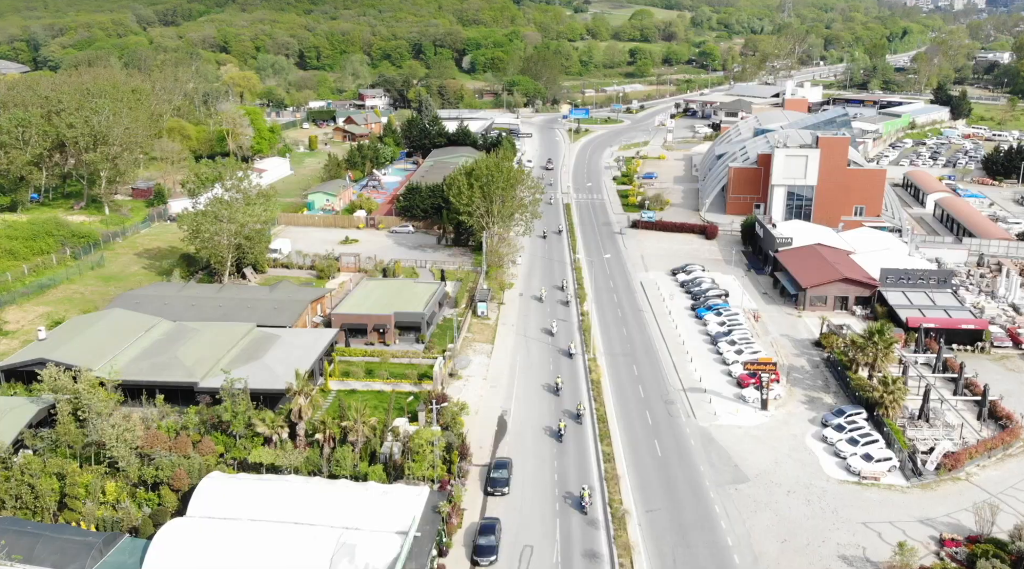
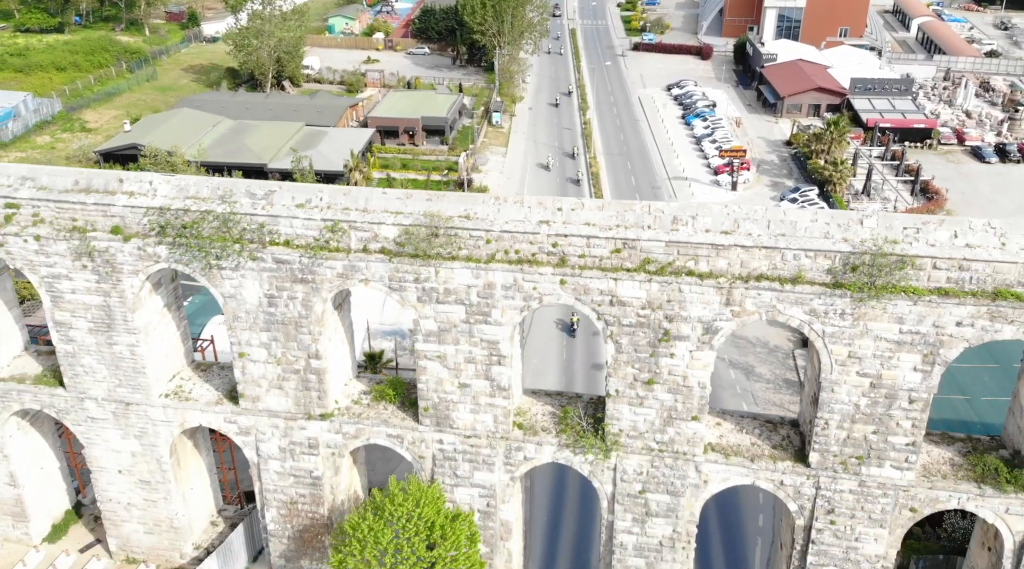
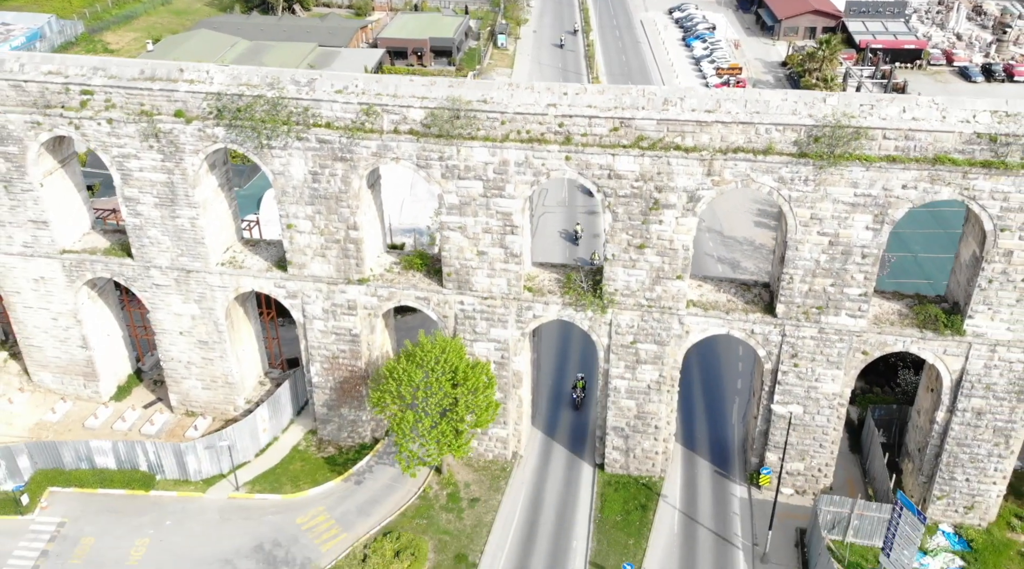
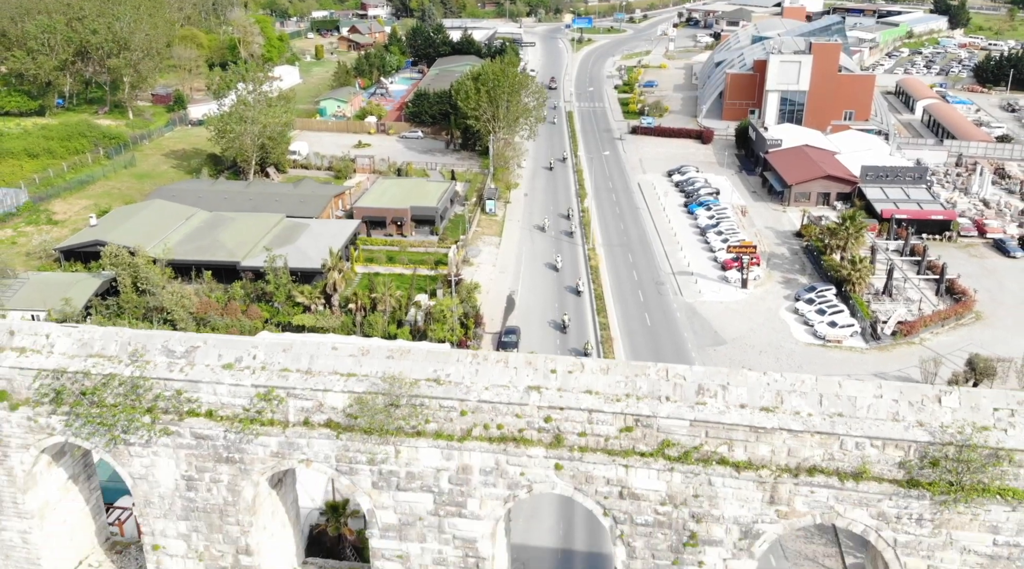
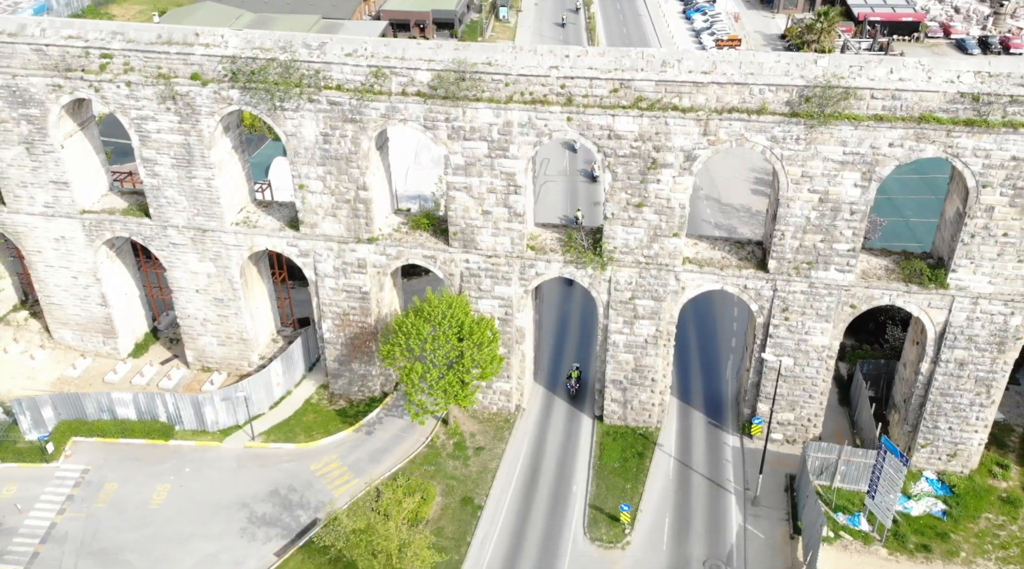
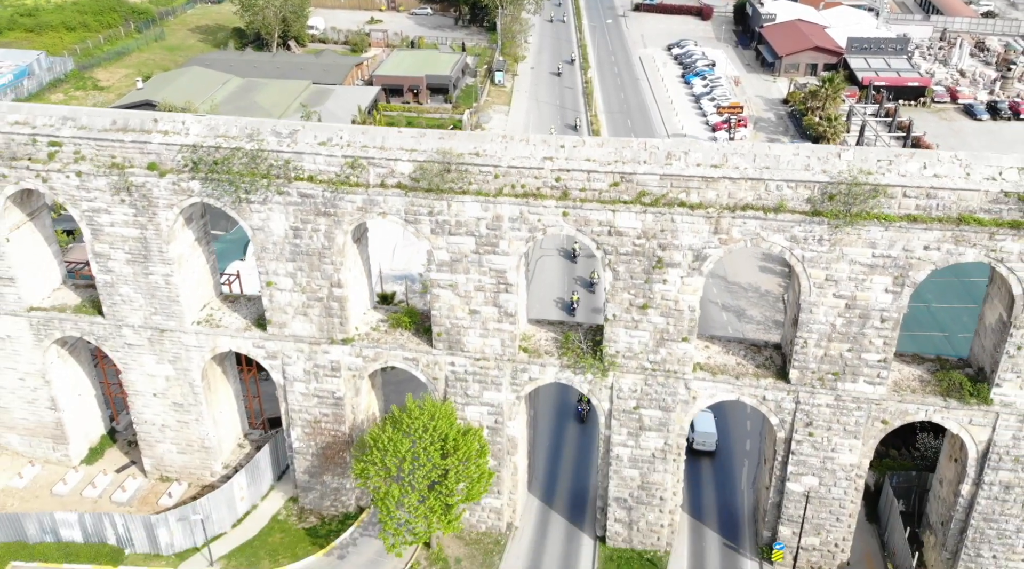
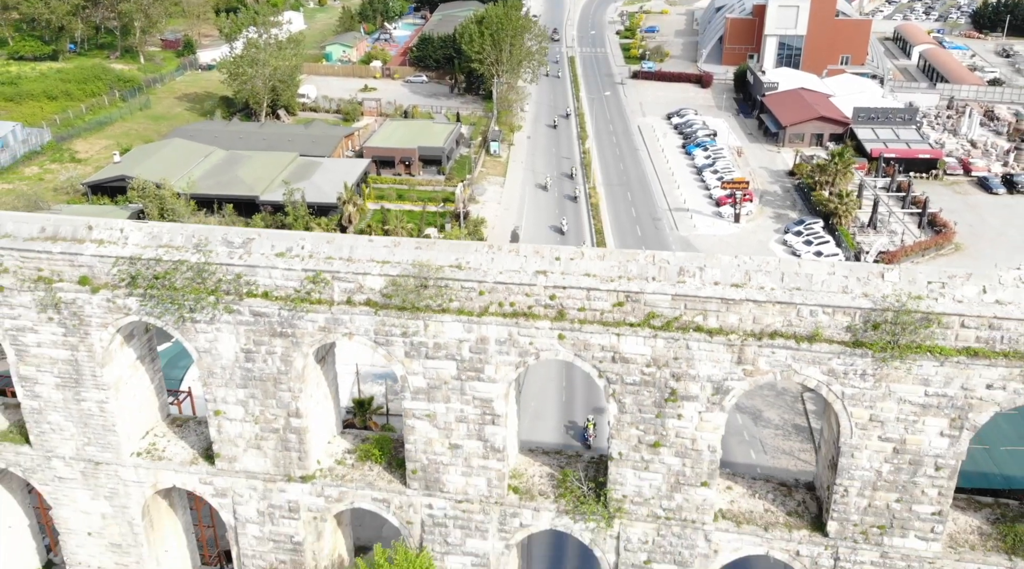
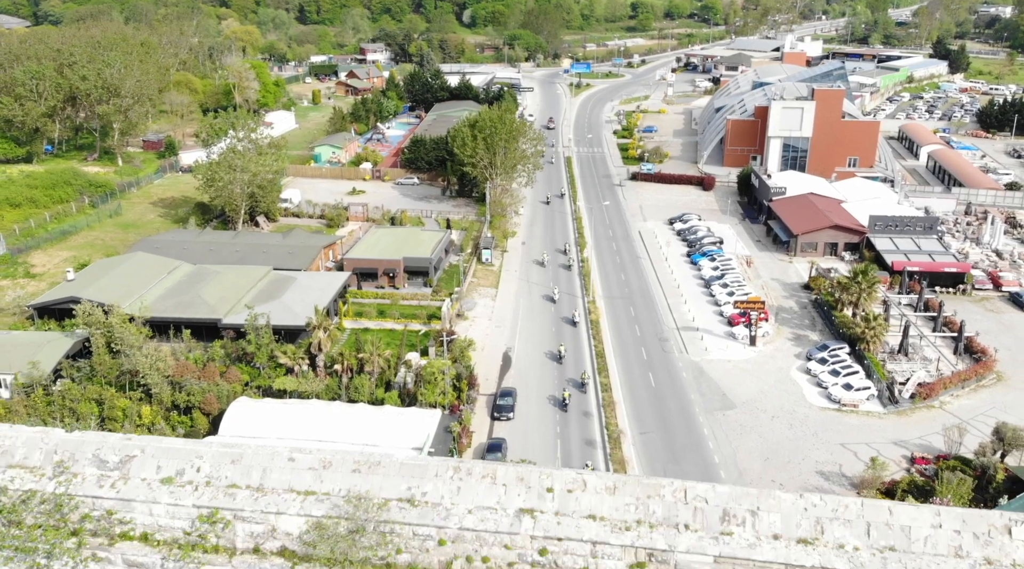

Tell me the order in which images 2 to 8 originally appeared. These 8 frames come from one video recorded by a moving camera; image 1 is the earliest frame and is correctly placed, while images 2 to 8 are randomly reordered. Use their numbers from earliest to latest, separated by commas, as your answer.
8, 4, 7, 2, 6, 3, 5
